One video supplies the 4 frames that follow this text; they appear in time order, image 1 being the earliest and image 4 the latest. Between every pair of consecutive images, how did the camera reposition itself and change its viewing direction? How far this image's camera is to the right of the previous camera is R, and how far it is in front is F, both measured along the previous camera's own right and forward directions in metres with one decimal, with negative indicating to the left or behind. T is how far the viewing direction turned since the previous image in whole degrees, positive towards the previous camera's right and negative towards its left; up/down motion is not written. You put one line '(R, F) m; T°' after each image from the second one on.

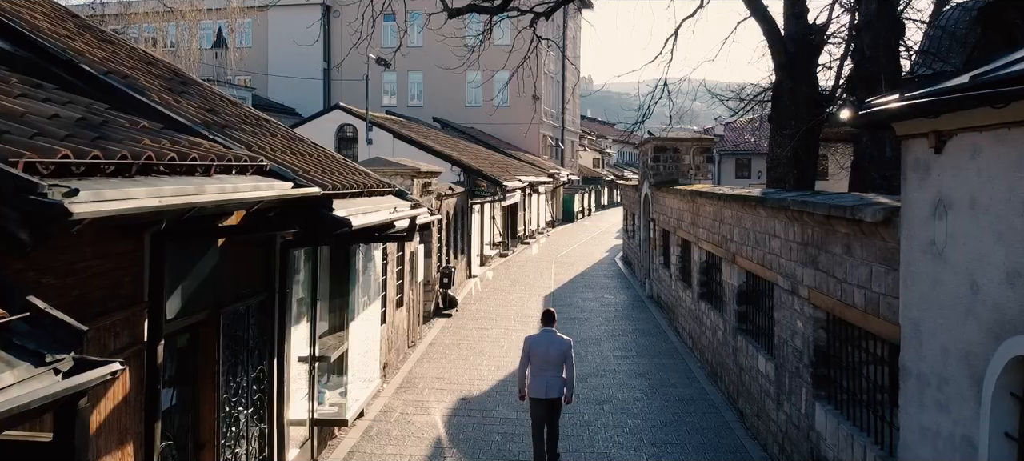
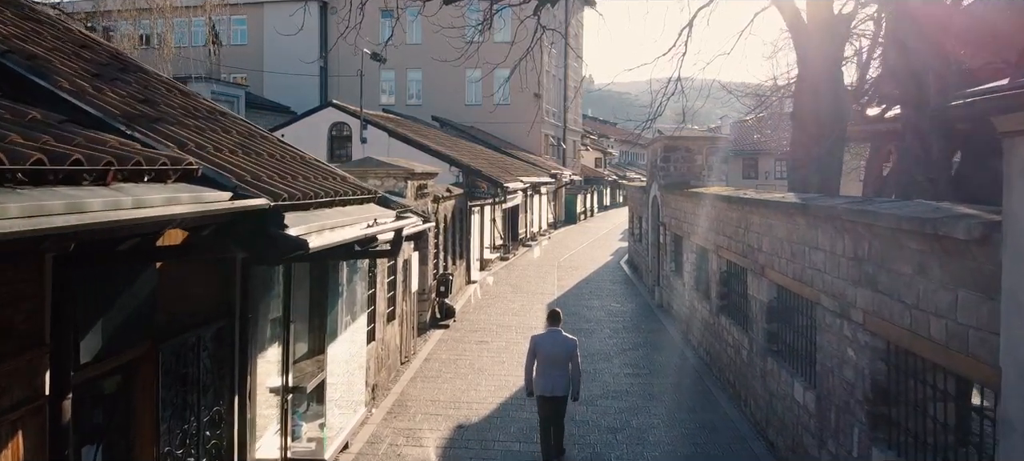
(0.0, +1.0) m; 0°
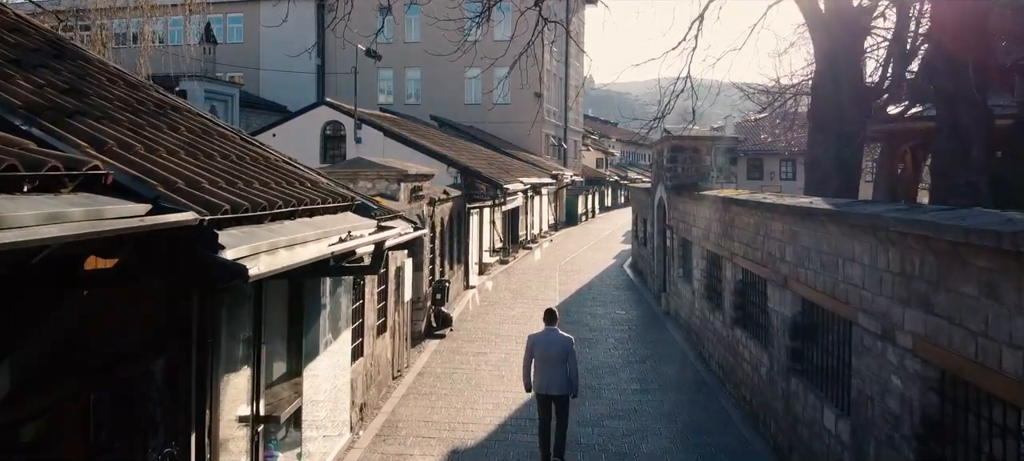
(0.0, +0.7) m; 0°
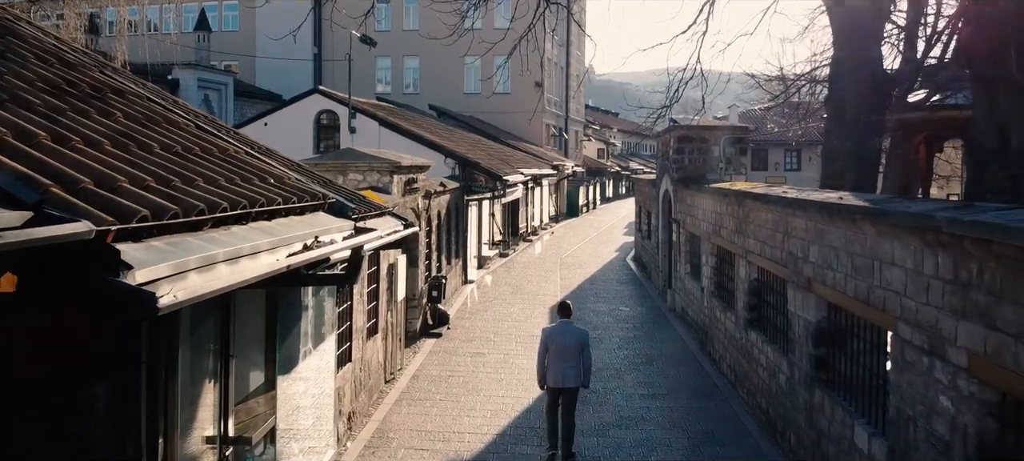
(0.0, +0.6) m; 0°
